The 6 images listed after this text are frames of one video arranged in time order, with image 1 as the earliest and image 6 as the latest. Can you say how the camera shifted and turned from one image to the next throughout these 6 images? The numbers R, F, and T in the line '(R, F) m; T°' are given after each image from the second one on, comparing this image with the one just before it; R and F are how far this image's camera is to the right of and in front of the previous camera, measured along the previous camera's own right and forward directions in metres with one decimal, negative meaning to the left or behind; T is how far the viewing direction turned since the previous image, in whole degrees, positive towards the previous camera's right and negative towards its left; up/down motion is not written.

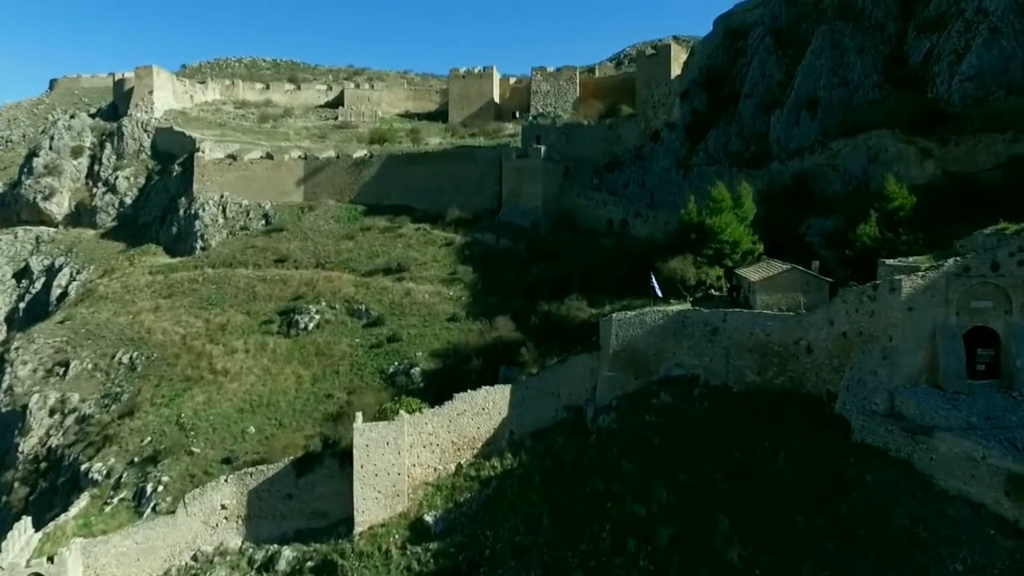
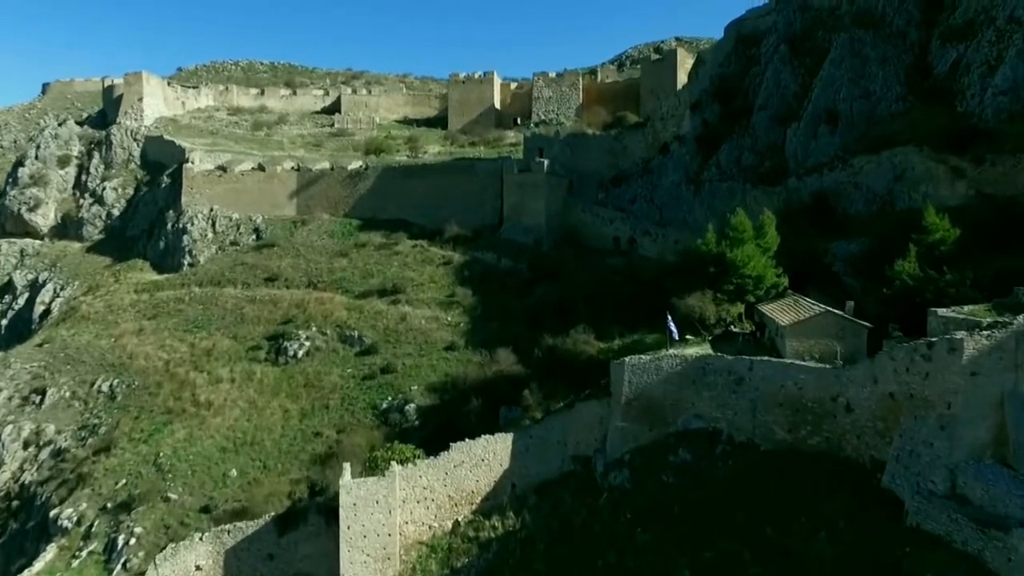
(0.0, +1.2) m; 0°
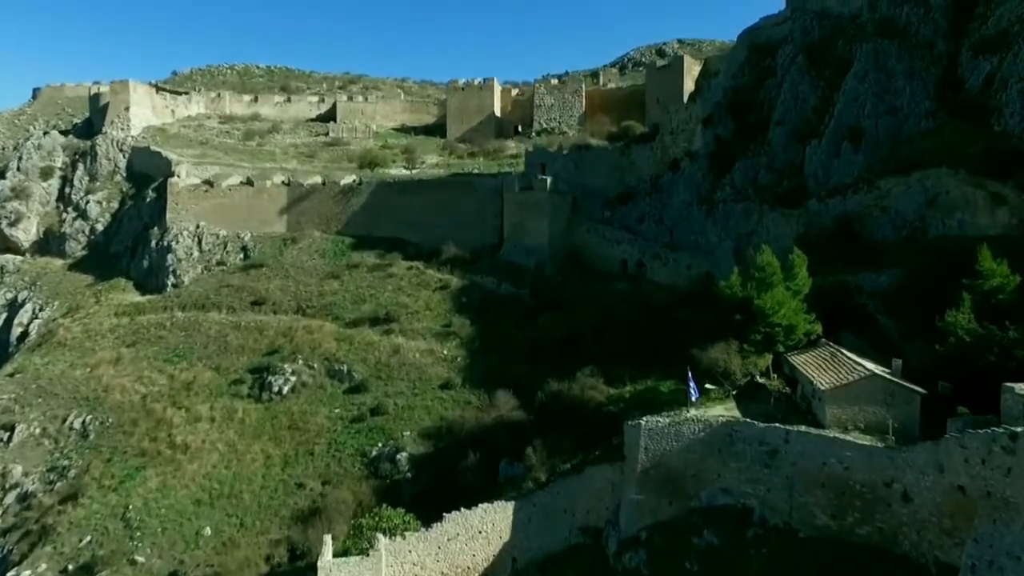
(0.0, +1.4) m; 0°
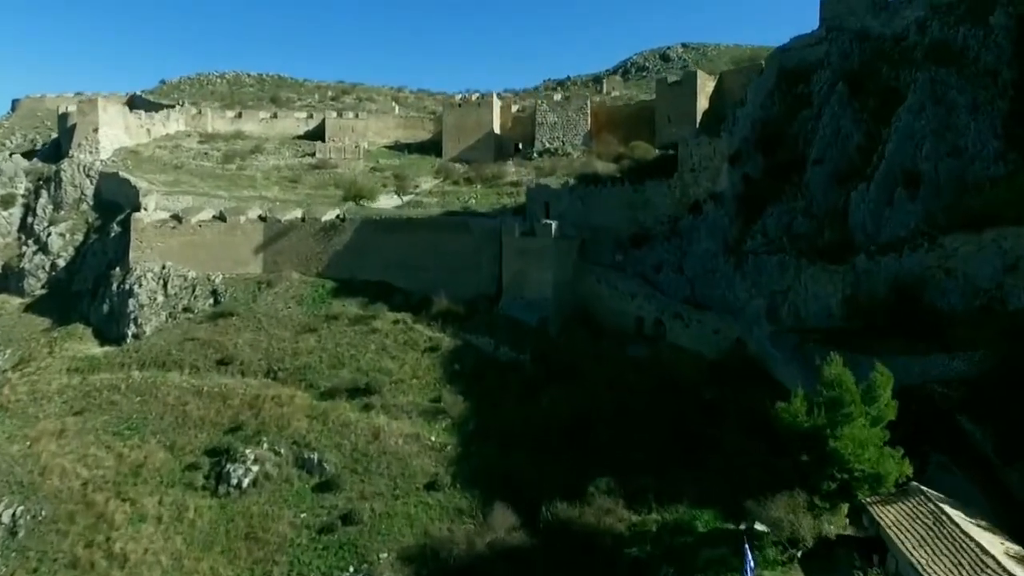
(0.0, +2.7) m; 0°
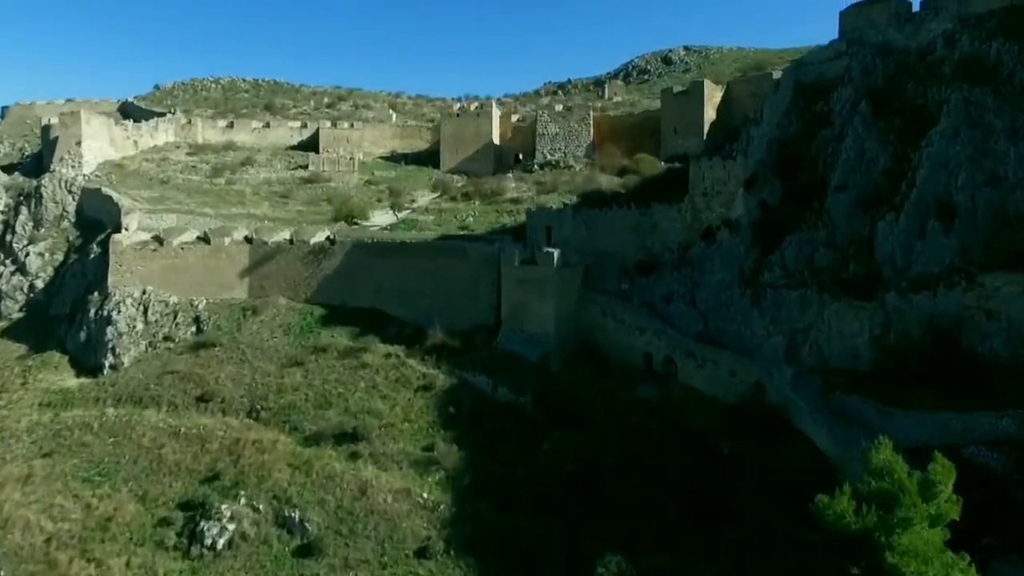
(0.0, +1.3) m; 0°
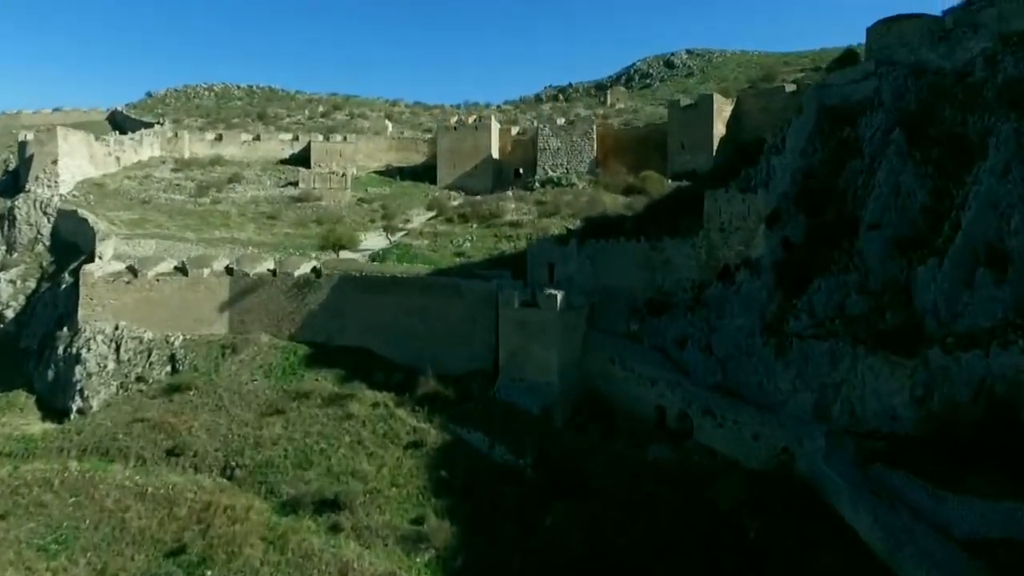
(0.0, +1.6) m; 0°
